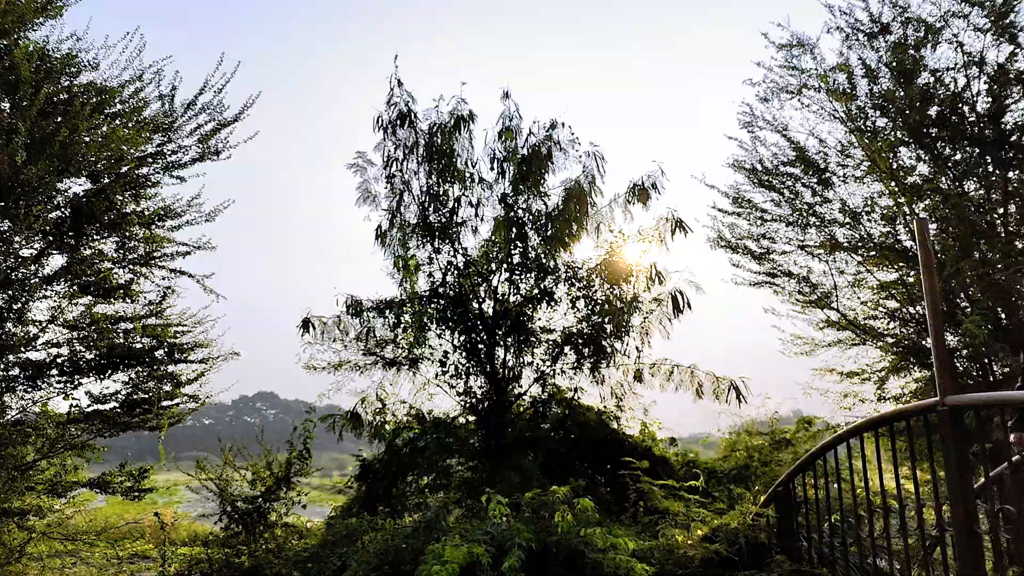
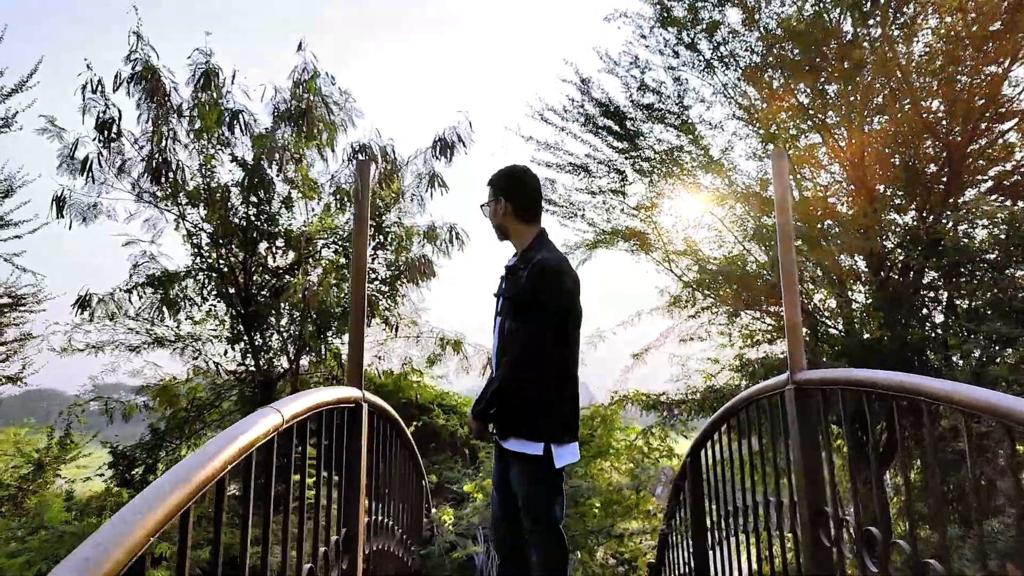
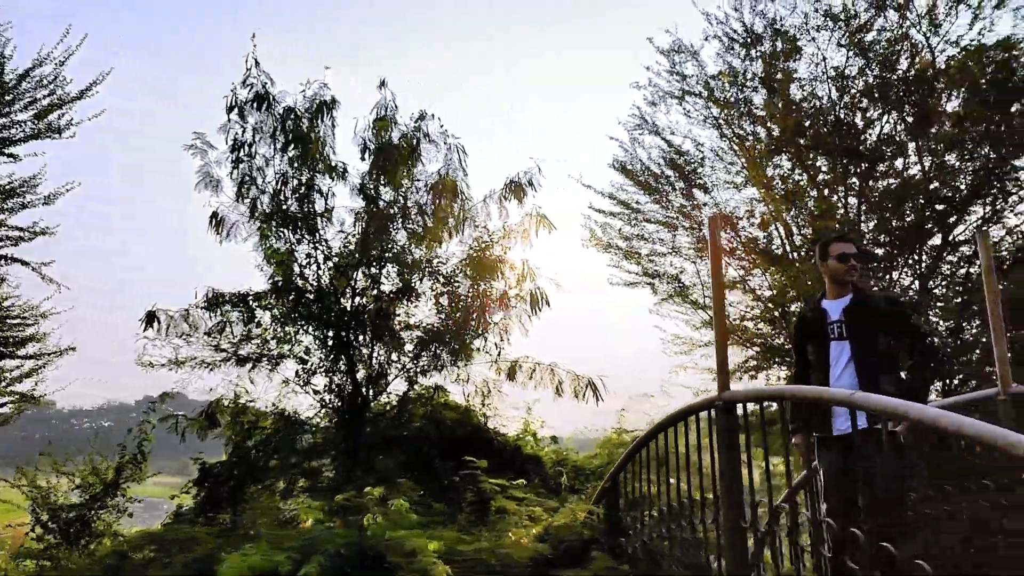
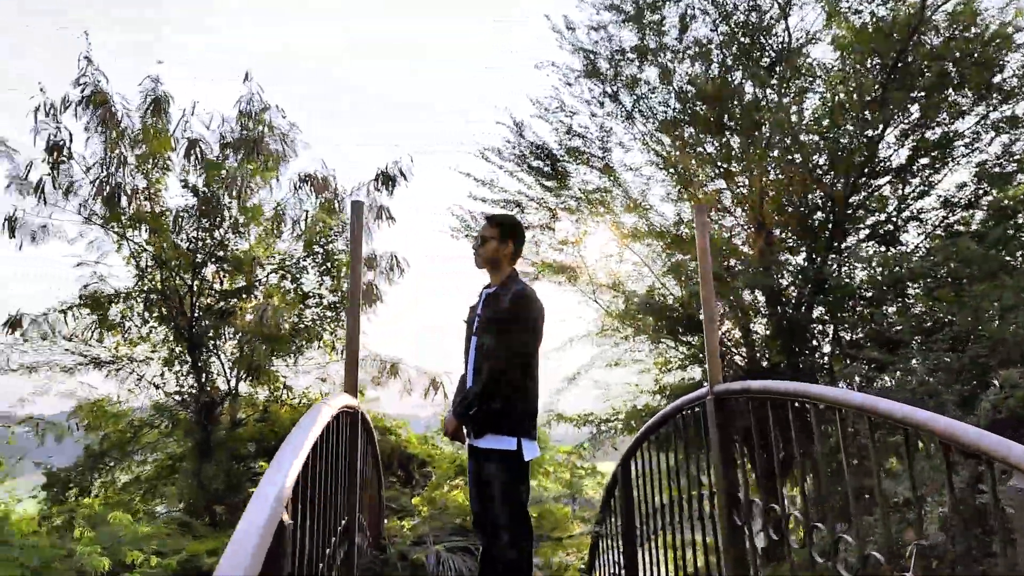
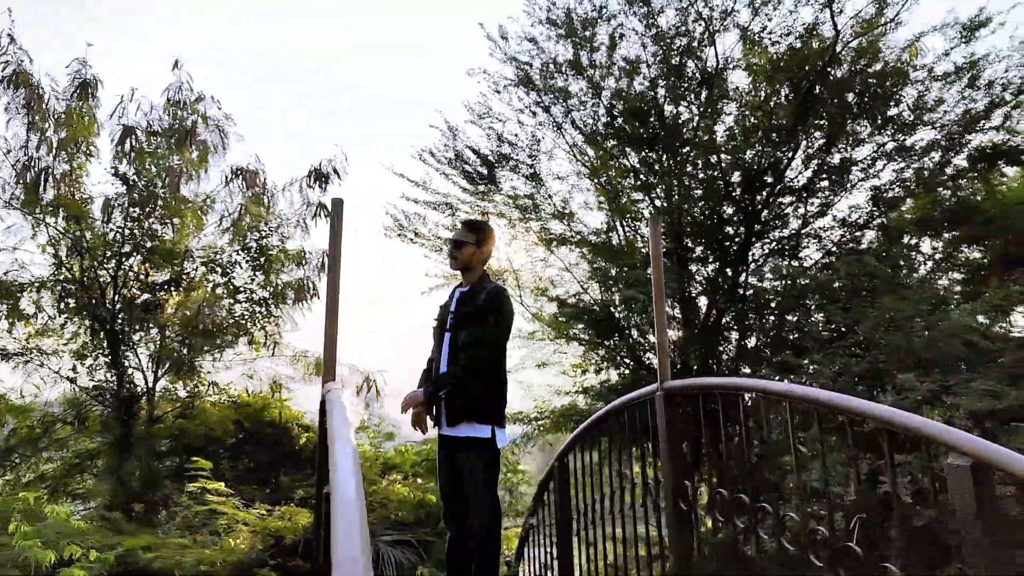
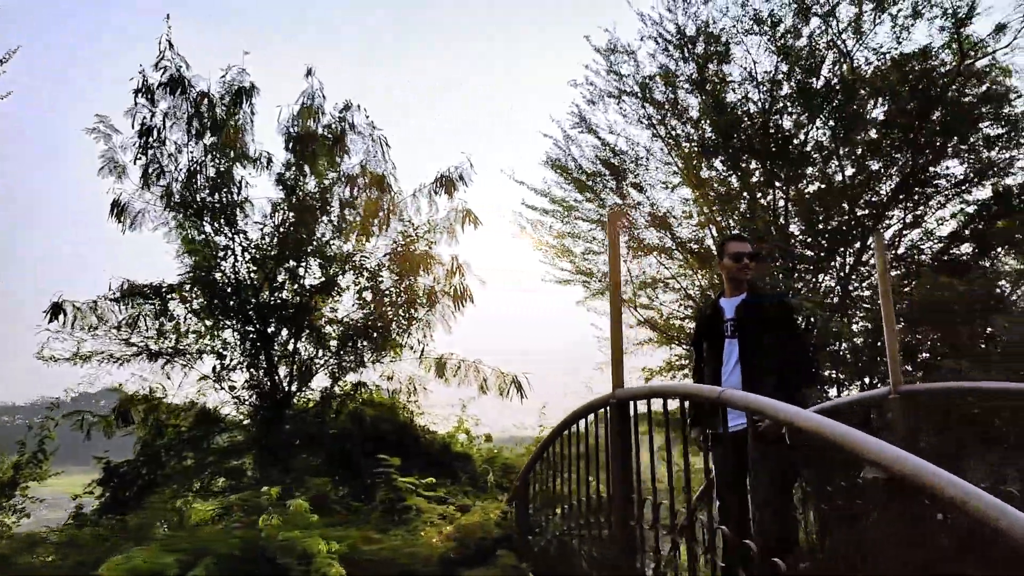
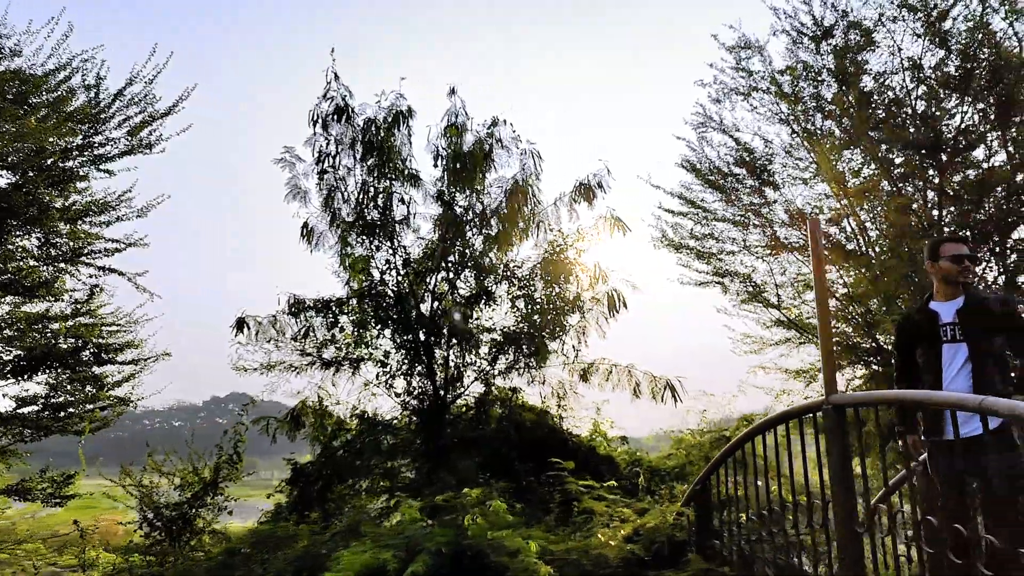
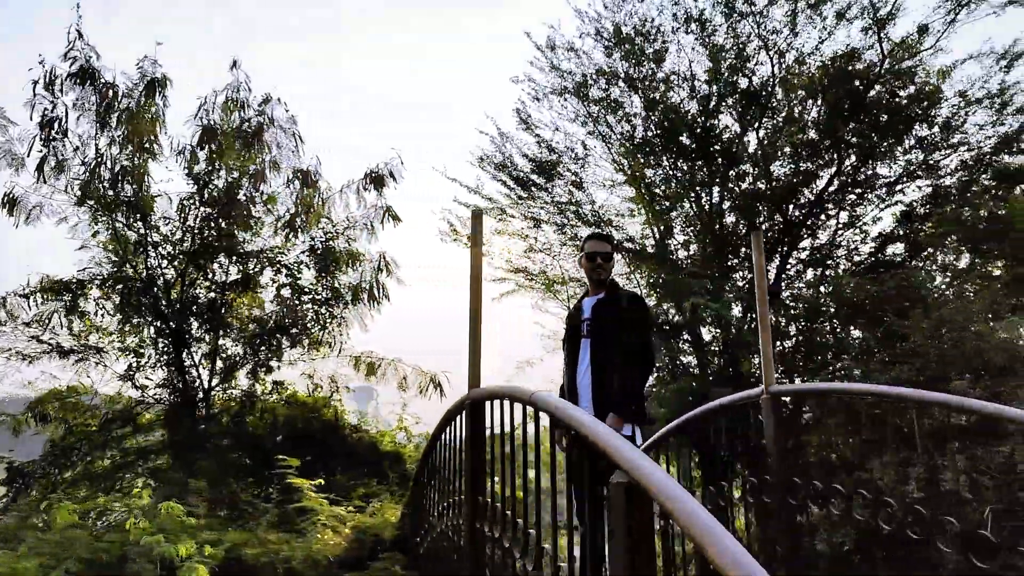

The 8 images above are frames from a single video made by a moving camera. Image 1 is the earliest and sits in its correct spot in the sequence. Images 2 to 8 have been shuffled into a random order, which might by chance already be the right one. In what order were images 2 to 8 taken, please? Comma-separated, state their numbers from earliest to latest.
7, 3, 6, 8, 5, 4, 2
